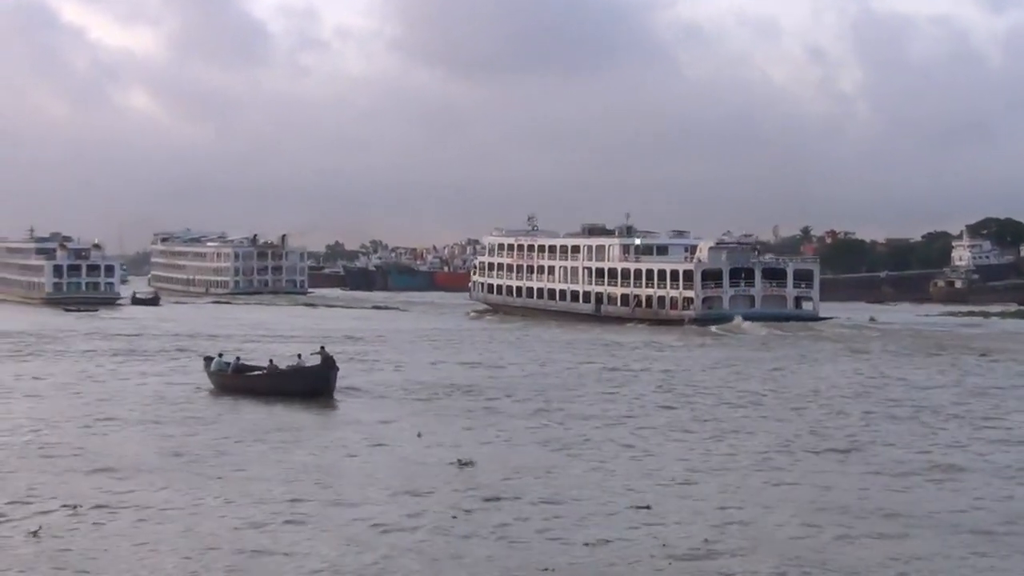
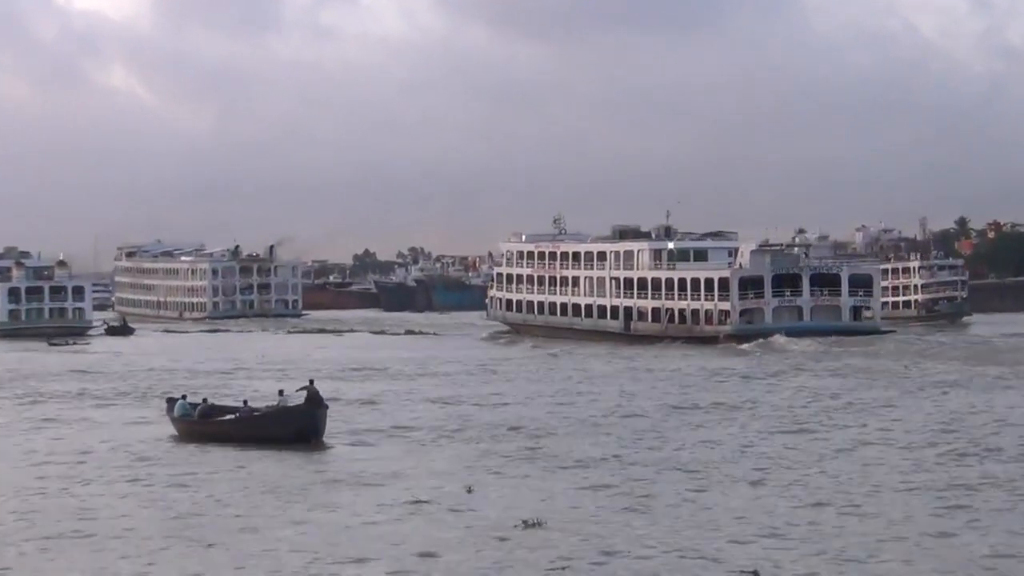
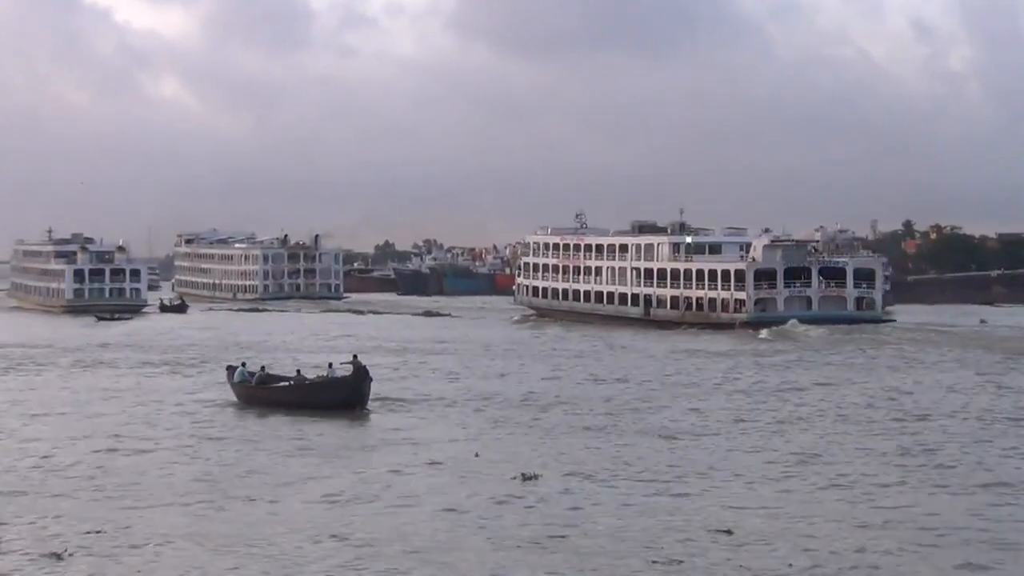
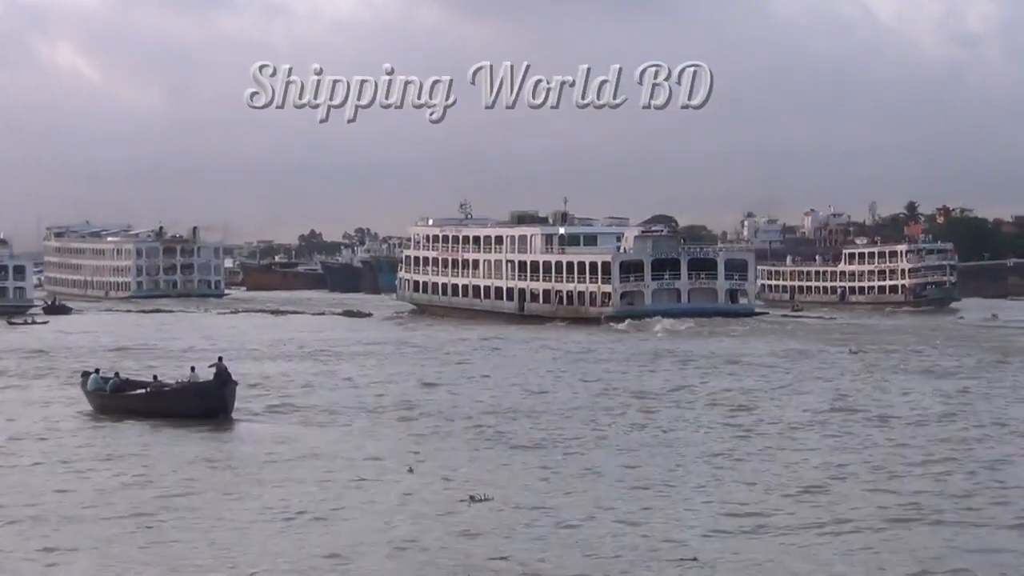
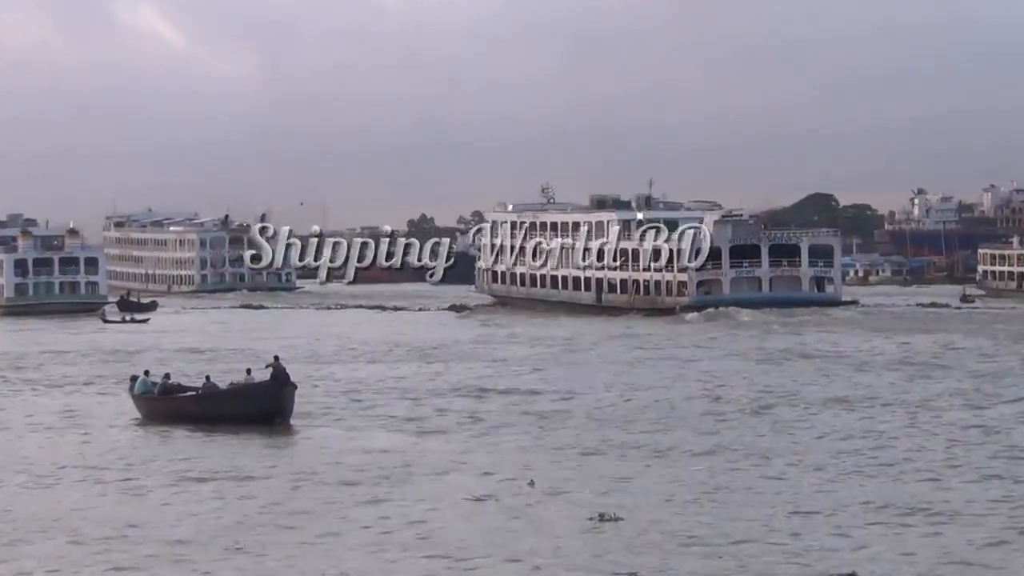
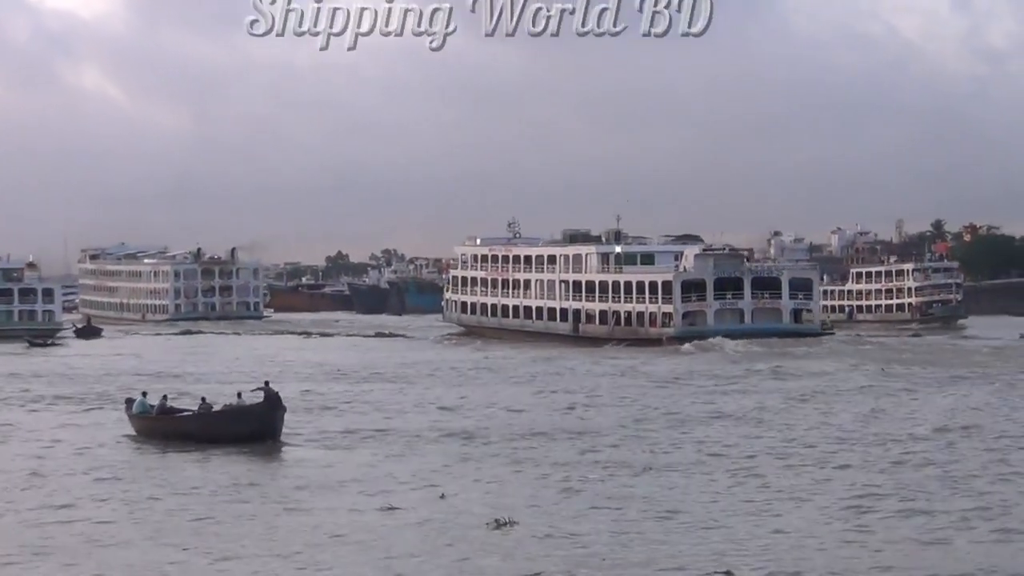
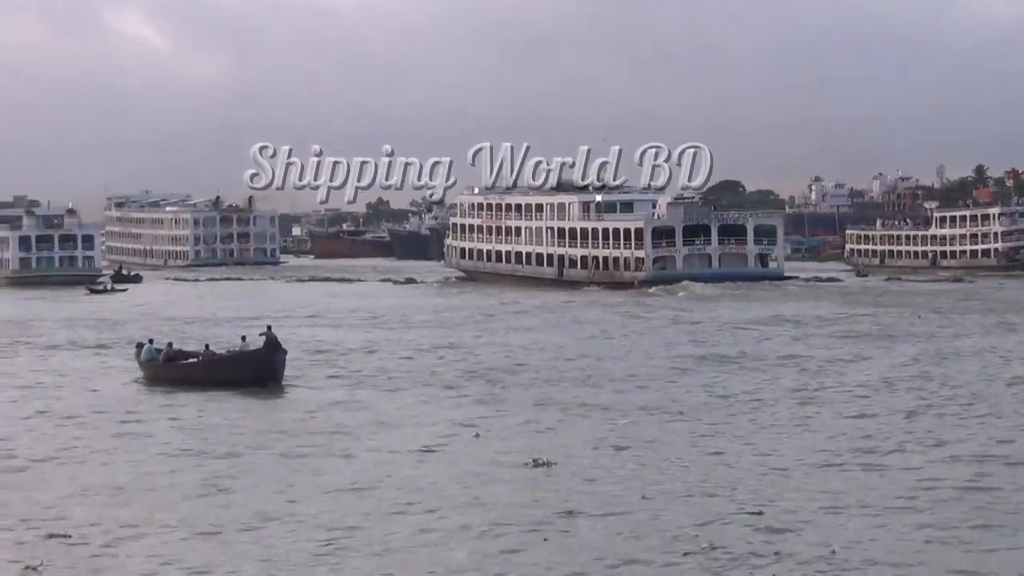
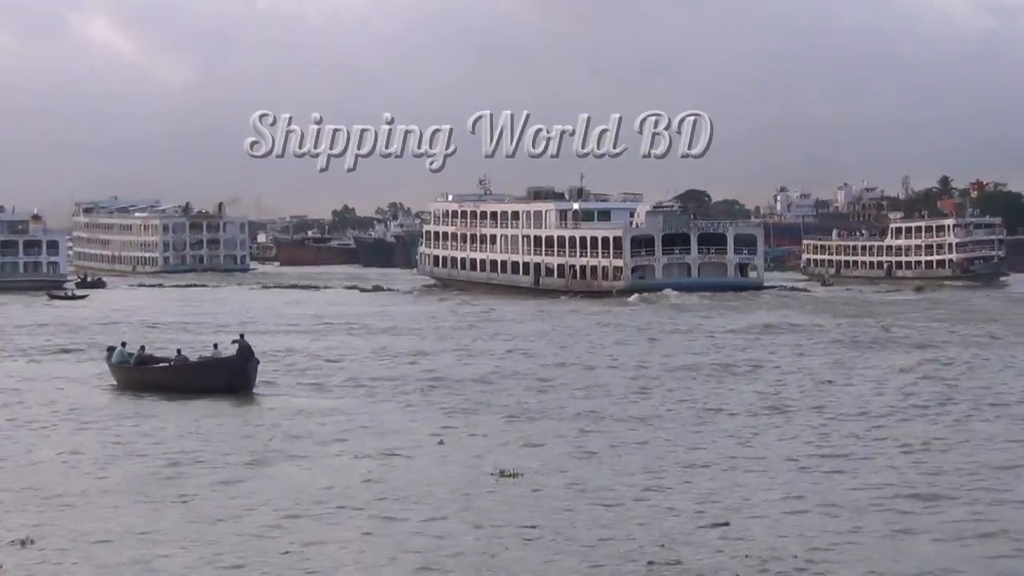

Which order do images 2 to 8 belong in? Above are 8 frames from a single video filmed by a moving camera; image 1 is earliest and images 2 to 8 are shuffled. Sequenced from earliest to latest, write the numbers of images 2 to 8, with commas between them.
3, 2, 6, 4, 8, 7, 5
